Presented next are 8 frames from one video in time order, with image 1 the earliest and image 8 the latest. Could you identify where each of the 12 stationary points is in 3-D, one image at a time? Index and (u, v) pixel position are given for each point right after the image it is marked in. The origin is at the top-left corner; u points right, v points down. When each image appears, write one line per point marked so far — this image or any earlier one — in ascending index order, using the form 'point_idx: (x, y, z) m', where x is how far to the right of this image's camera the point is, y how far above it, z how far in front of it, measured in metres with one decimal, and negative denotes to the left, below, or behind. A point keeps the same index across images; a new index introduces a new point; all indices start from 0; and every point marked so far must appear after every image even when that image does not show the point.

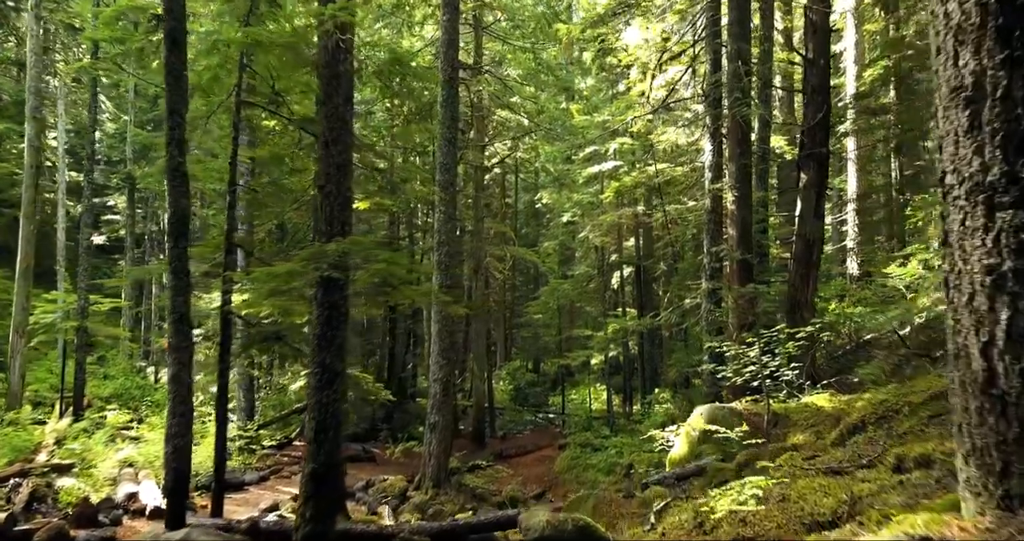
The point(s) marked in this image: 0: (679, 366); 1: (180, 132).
0: (+3.6, -2.1, +15.9) m
1: (-3.5, +1.4, +7.6) m
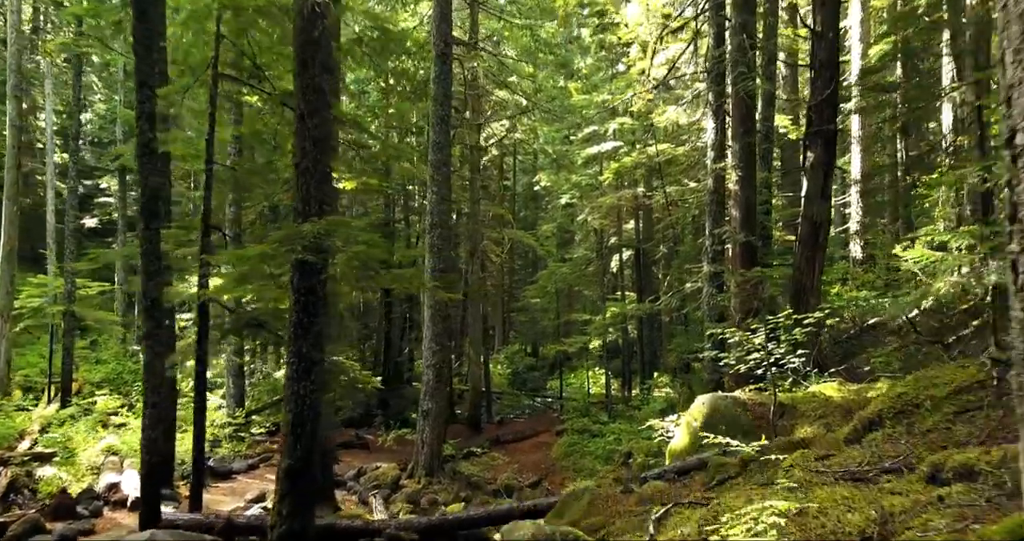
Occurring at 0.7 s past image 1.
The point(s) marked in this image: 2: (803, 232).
0: (+3.6, -1.7, +15.6) m
1: (-3.6, +1.6, +7.2) m
2: (+4.3, +0.6, +10.7) m
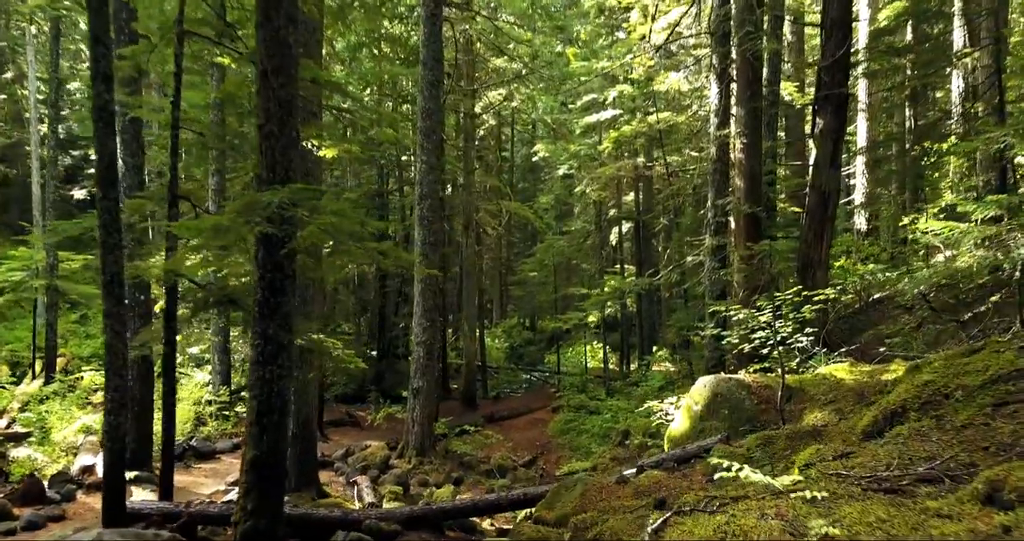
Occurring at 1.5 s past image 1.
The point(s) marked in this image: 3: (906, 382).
0: (+3.5, -1.2, +15.1) m
1: (-3.7, +1.9, +6.6) m
2: (+4.2, +1.0, +10.2) m
3: (+2.7, -0.8, +5.0) m
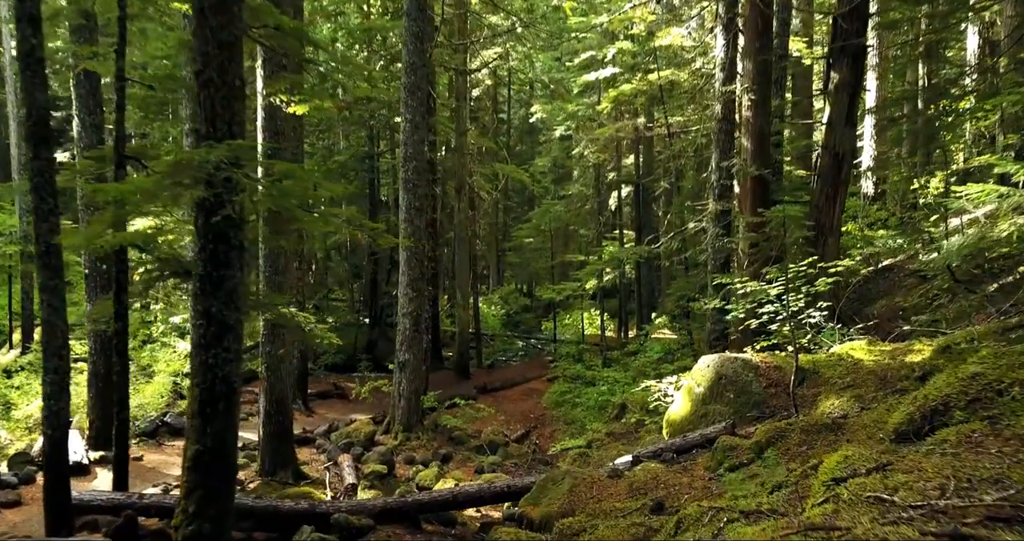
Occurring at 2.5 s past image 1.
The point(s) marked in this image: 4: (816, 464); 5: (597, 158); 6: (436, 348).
0: (+3.3, -0.5, +14.5) m
1: (-3.8, +2.1, +5.8) m
2: (+4.1, +1.4, +9.5) m
3: (+2.6, -0.6, +4.3) m
4: (+1.6, -1.0, +3.9) m
5: (+2.3, +3.0, +19.4) m
6: (-2.0, -2.0, +18.9) m
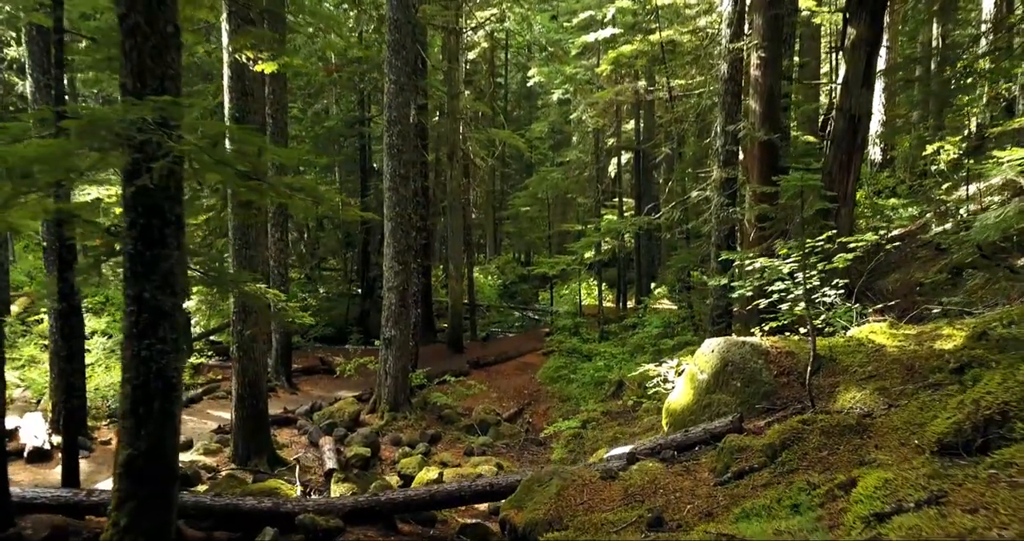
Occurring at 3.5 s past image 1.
0: (+3.2, +0.1, +13.8) m
1: (-3.9, +2.3, +5.1) m
2: (+3.9, +1.7, +8.8) m
3: (+2.5, -0.5, +3.7) m
4: (+1.5, -1.0, +3.3) m
5: (+2.1, +3.8, +18.7) m
6: (-2.1, -1.3, +18.3) m
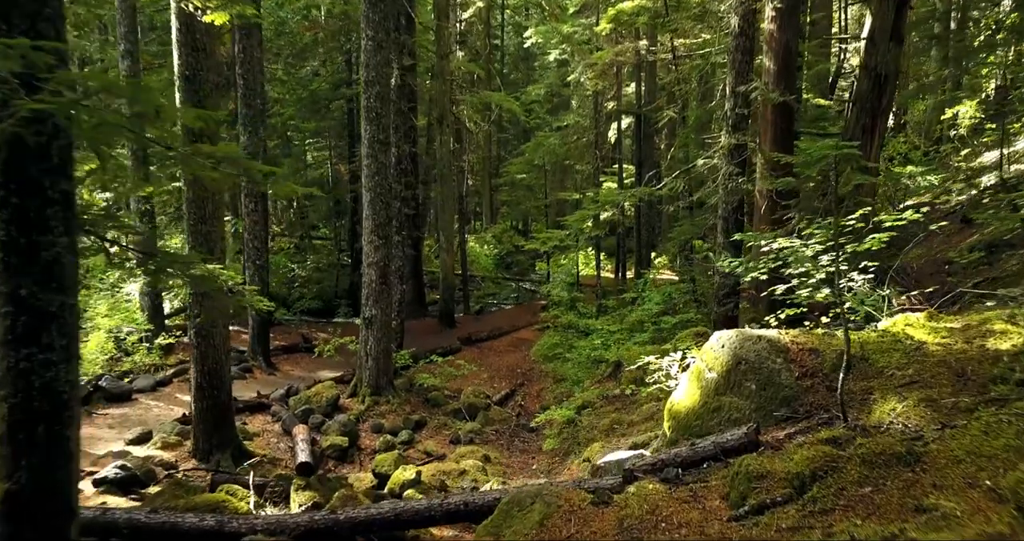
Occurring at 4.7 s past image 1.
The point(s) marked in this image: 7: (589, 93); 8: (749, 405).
0: (+3.0, +0.6, +13.0) m
1: (-4.1, +2.4, +4.2) m
2: (+3.8, +2.0, +7.9) m
3: (+2.3, -0.5, +2.9) m
4: (+1.4, -1.0, +2.5) m
5: (+2.0, +4.5, +17.7) m
6: (-2.2, -0.5, +17.6) m
7: (+2.1, +4.7, +19.4) m
8: (+1.5, -0.9, +4.6) m
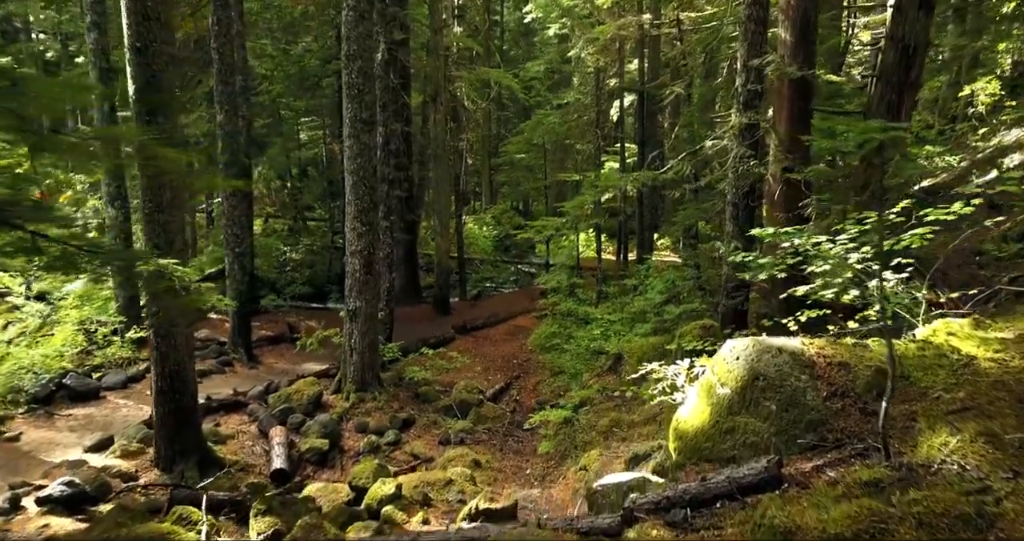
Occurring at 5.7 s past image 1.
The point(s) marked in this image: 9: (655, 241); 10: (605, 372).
0: (+3.0, +0.8, +12.3) m
1: (-4.2, +2.3, +3.4) m
2: (+3.7, +2.0, +7.1) m
3: (+2.2, -0.5, +2.3) m
4: (+1.3, -1.0, +1.9) m
5: (+1.9, +4.8, +16.9) m
6: (-2.3, -0.2, +16.9) m
7: (+2.0, +5.2, +18.6) m
8: (+1.4, -0.9, +4.0) m
9: (+3.7, +0.8, +18.5) m
10: (+1.3, -1.4, +10.3) m
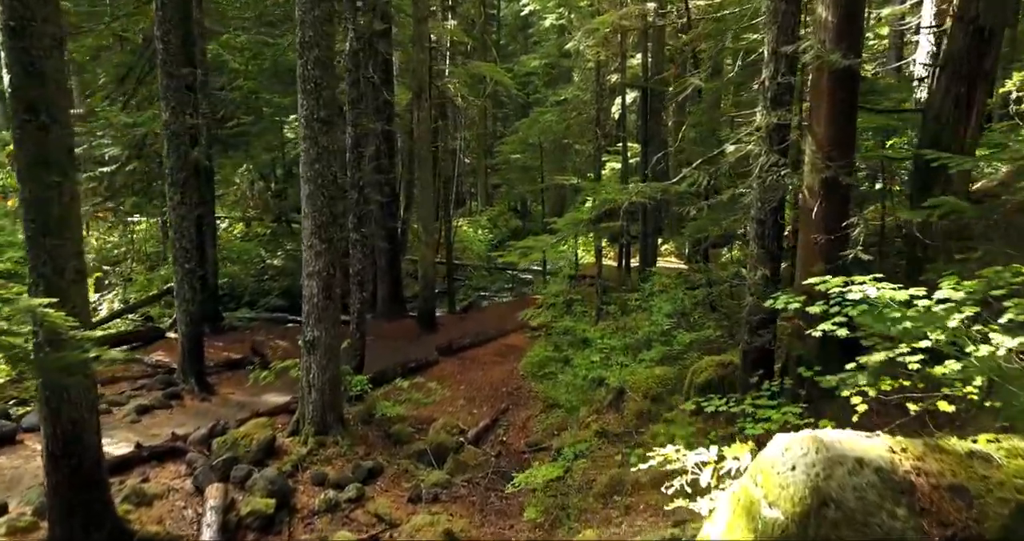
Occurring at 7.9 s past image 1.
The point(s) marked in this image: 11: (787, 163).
0: (+2.8, +0.5, +11.0) m
1: (-4.4, +2.0, +2.1) m
2: (+3.5, +1.8, +5.8) m
3: (+2.0, -0.8, +0.9) m
4: (+1.1, -1.3, +0.5) m
5: (+1.8, +4.6, +15.5) m
6: (-2.5, -0.4, +15.6) m
7: (+1.9, +4.9, +17.2) m
8: (+1.2, -1.2, +2.6) m
9: (+3.5, +0.5, +17.2) m
10: (+1.1, -1.7, +8.9) m
11: (+2.5, +1.0, +6.6) m
